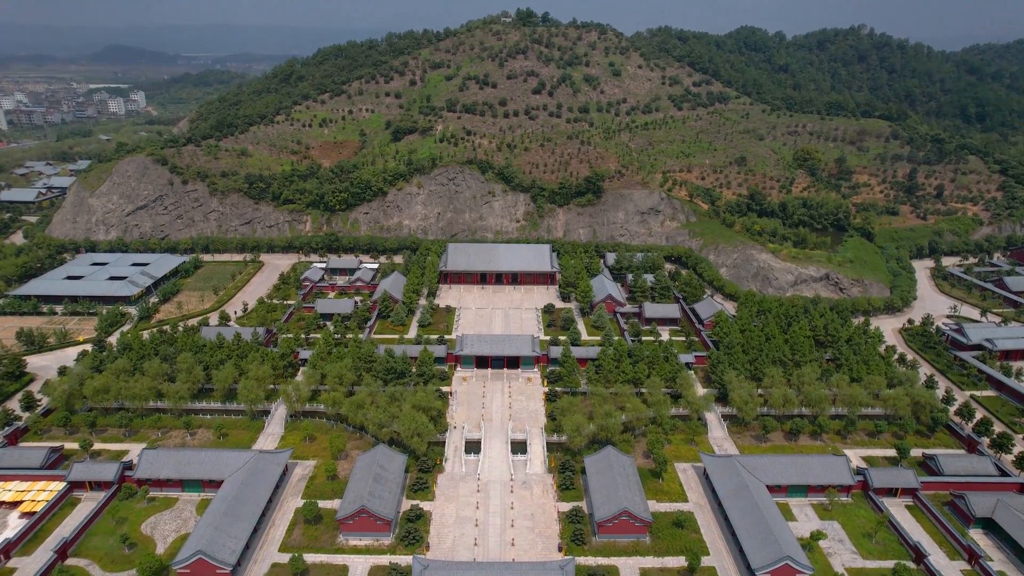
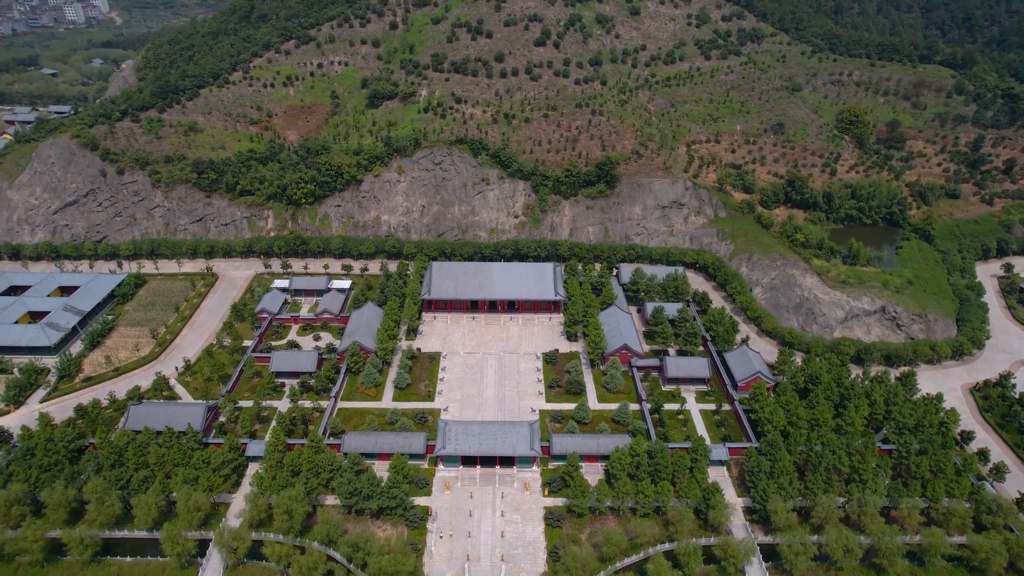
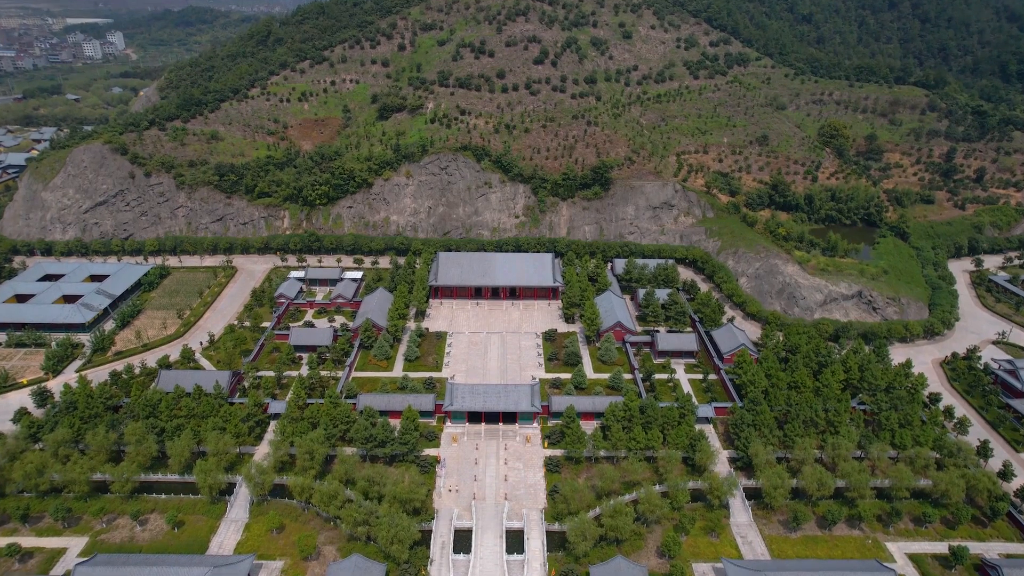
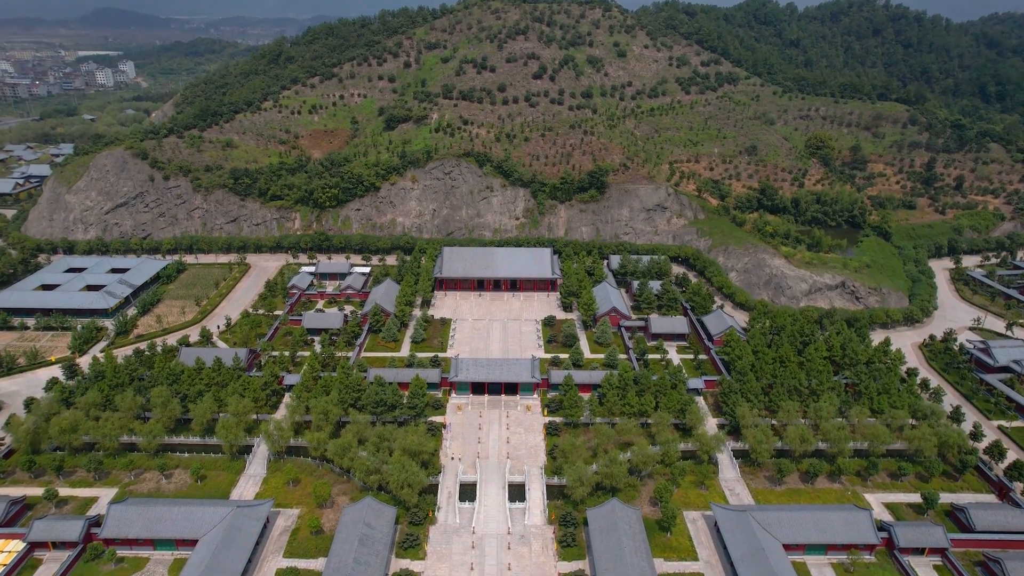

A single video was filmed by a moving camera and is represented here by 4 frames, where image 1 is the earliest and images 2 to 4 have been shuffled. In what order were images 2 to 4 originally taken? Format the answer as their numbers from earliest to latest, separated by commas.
4, 3, 2
